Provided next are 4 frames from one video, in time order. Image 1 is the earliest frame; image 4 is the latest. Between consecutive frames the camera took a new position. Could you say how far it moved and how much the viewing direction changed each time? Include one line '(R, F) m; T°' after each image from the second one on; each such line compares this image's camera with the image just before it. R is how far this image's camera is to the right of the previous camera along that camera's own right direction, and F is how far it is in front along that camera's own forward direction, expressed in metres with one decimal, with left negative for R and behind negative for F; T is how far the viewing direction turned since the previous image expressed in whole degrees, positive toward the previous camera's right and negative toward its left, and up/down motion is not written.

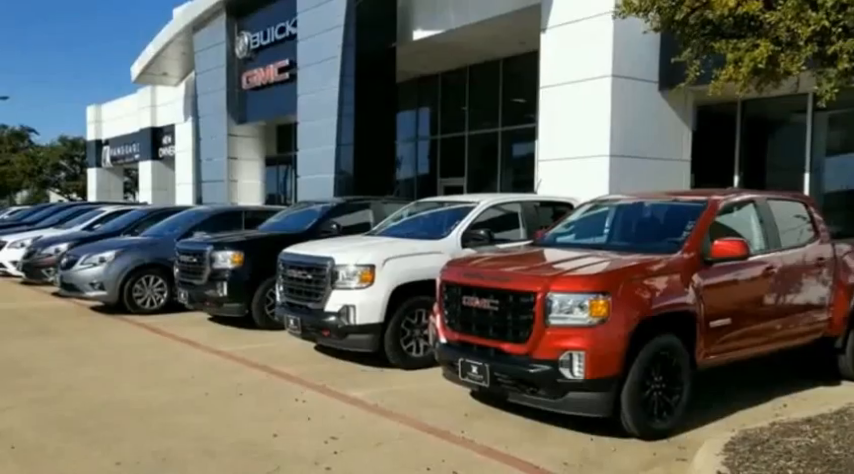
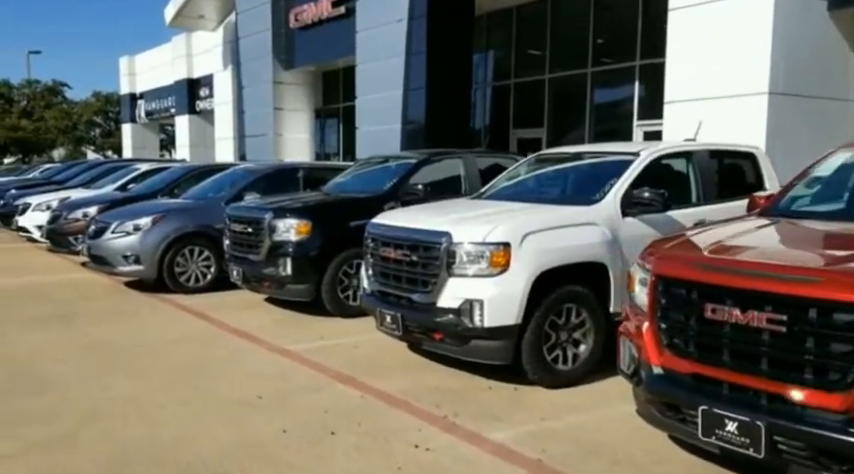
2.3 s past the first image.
(-0.9, +2.2) m; -3°
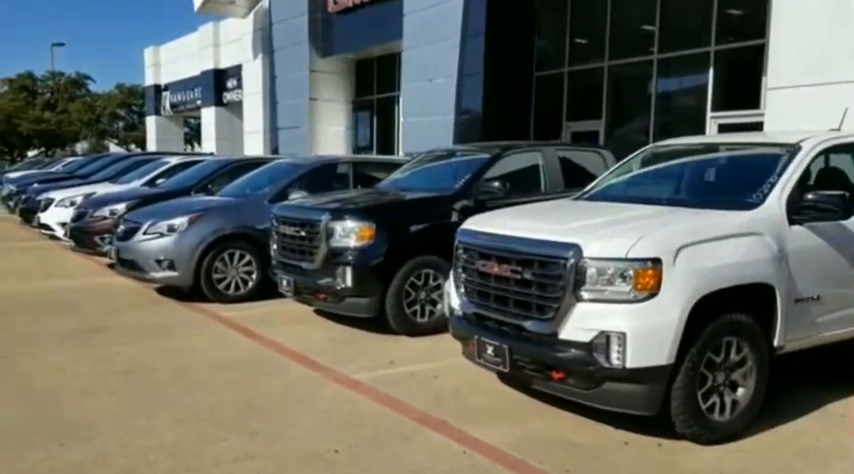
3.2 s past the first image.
(-0.6, +1.1) m; -1°
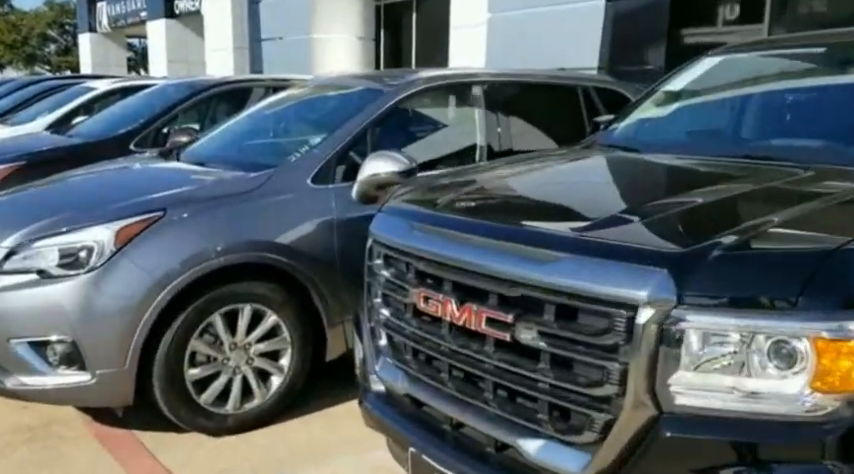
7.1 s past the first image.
(-1.6, +5.3) m; +3°
